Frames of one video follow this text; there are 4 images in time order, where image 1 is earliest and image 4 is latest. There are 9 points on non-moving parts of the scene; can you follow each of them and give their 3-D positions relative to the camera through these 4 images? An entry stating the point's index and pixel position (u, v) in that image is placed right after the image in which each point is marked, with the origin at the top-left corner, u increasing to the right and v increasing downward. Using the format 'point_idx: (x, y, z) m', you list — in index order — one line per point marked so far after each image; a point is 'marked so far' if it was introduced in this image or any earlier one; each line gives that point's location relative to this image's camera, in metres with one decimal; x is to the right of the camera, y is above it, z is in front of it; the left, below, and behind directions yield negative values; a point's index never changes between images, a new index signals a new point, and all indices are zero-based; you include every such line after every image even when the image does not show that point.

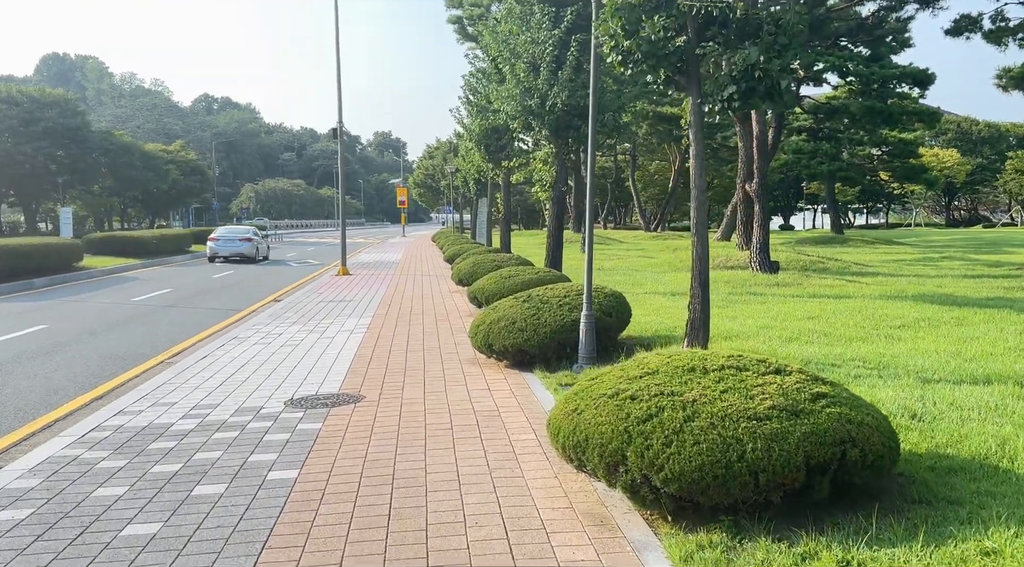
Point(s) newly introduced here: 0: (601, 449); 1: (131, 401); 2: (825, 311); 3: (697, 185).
0: (+0.4, -0.8, +3.9) m
1: (-3.5, -1.1, +7.1) m
2: (+4.2, -0.4, +10.2) m
3: (+1.6, +0.9, +6.7) m
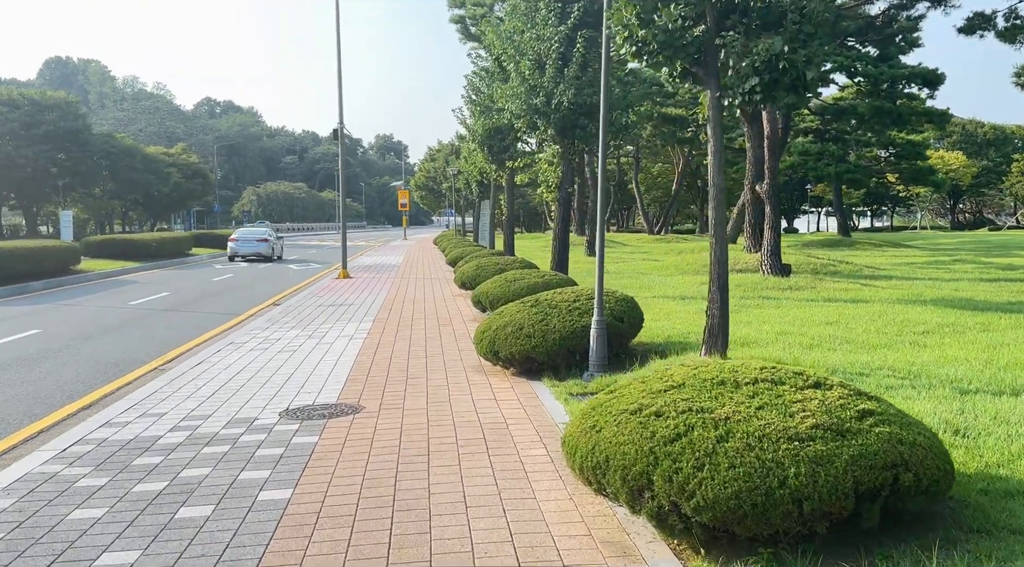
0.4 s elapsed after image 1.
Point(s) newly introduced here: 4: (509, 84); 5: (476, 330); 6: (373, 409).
0: (+0.5, -0.9, +3.5) m
1: (-3.4, -1.1, +6.7) m
2: (+4.2, -0.4, +9.8) m
3: (+1.7, +0.8, +6.4) m
4: (-0.1, +3.4, +12.9) m
5: (-0.4, -0.5, +7.8) m
6: (-1.2, -1.1, +6.5) m
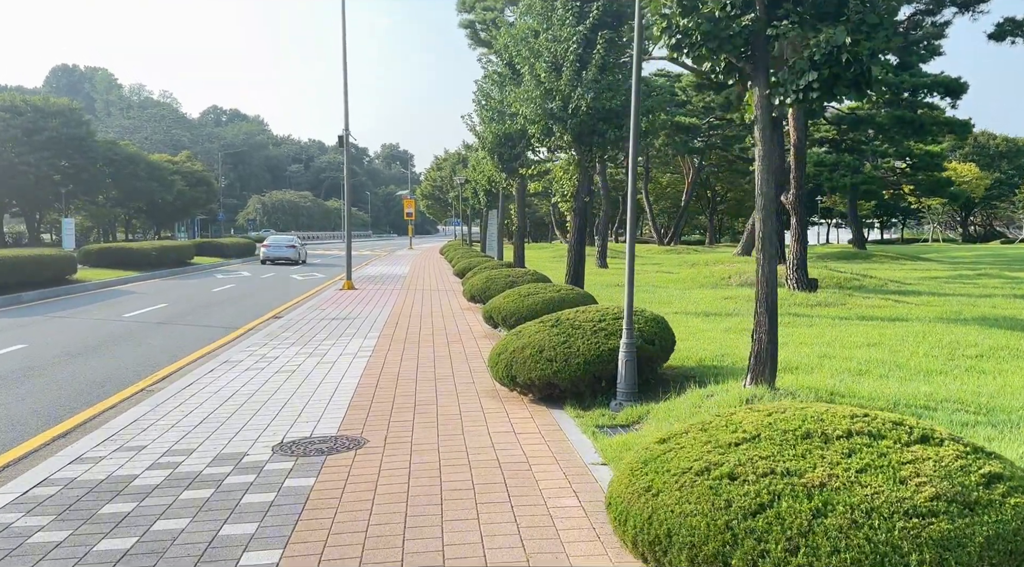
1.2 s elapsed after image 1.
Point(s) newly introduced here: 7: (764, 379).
0: (+0.7, -1.0, +2.8) m
1: (-3.3, -1.3, +6.0) m
2: (+4.4, -0.6, +9.1) m
3: (+1.9, +0.7, +5.7) m
4: (+0.2, +3.1, +12.3) m
5: (-0.2, -0.6, +7.1) m
6: (-1.0, -1.2, +5.8) m
7: (+1.9, -0.7, +5.7) m
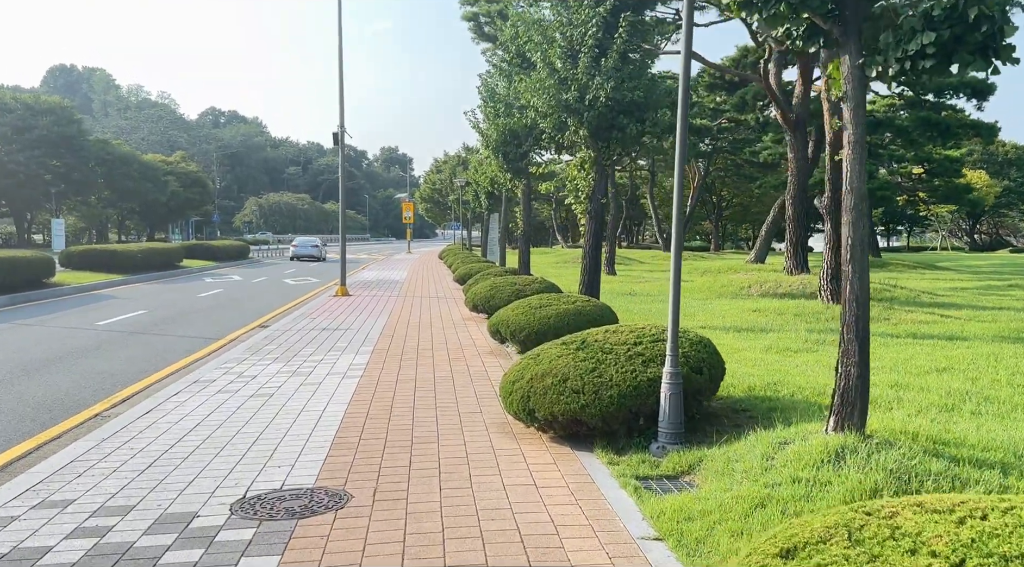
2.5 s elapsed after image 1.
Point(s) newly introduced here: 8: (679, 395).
0: (+0.8, -1.1, +1.6) m
1: (-3.2, -1.3, +4.8) m
2: (+4.5, -0.8, +7.9) m
3: (+2.0, +0.6, +4.5) m
4: (+0.3, +3.0, +11.1) m
5: (-0.1, -0.7, +5.9) m
6: (-0.9, -1.3, +4.6) m
7: (+2.0, -0.8, +4.5) m
8: (+1.2, -0.8, +5.3) m
